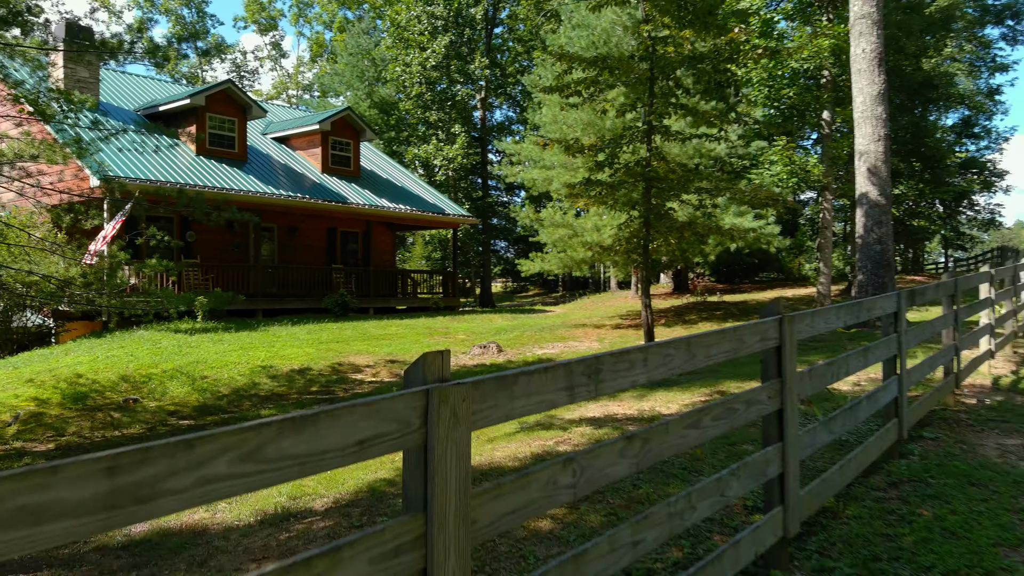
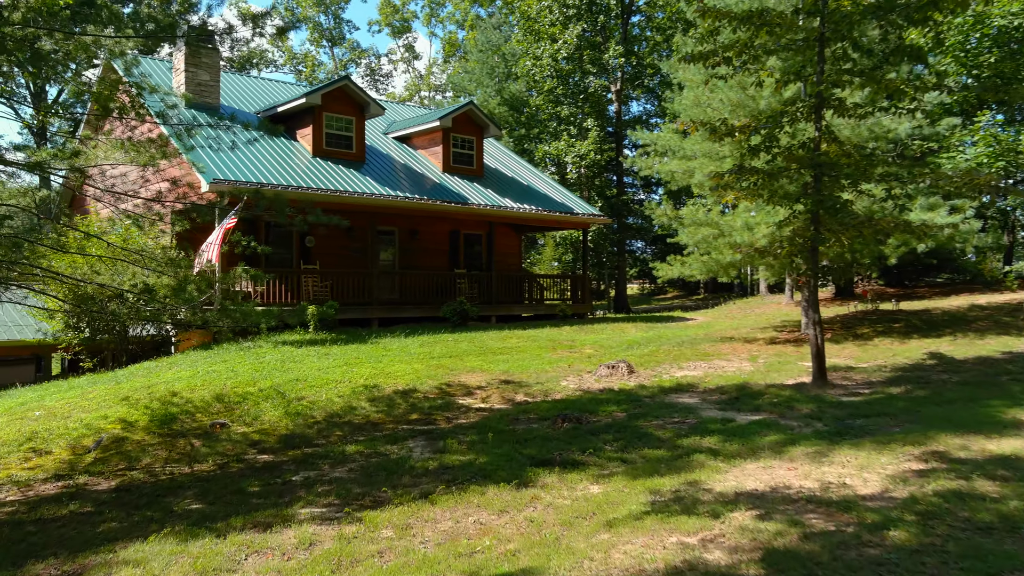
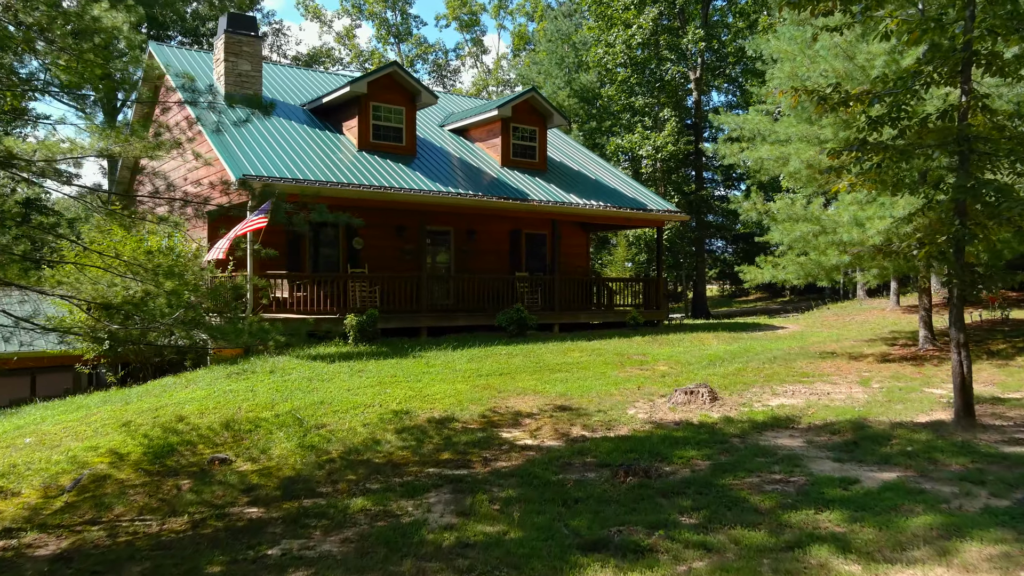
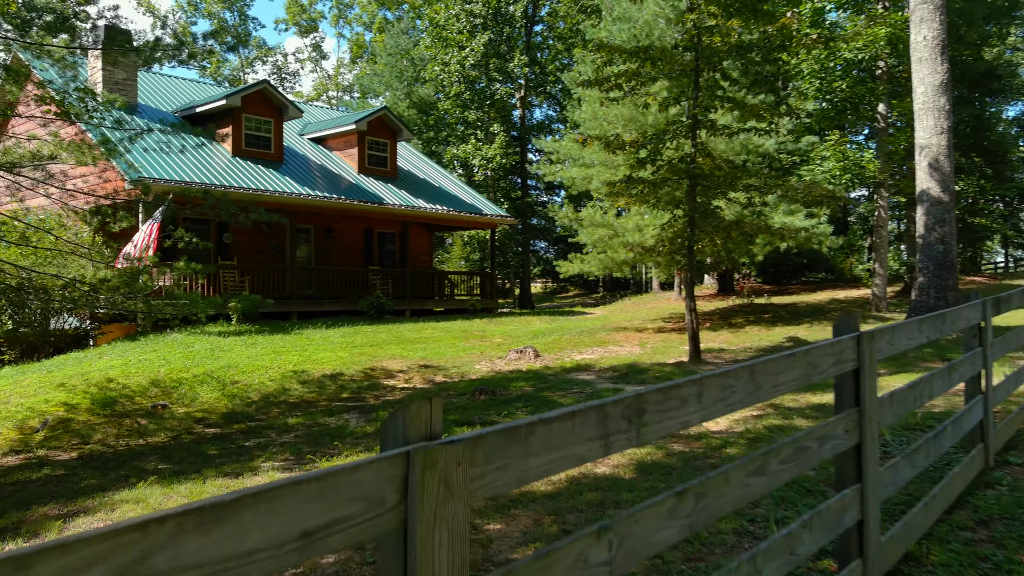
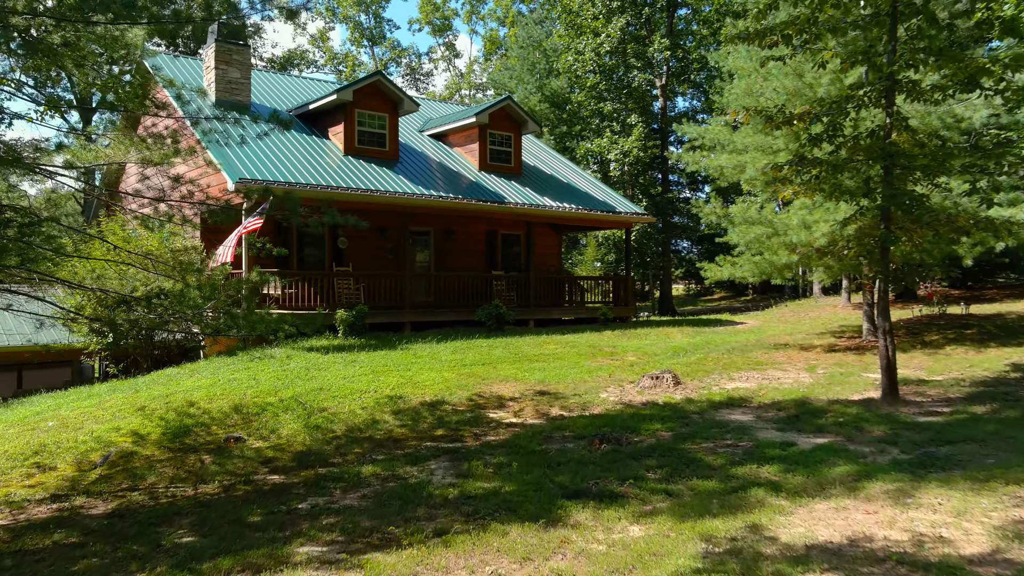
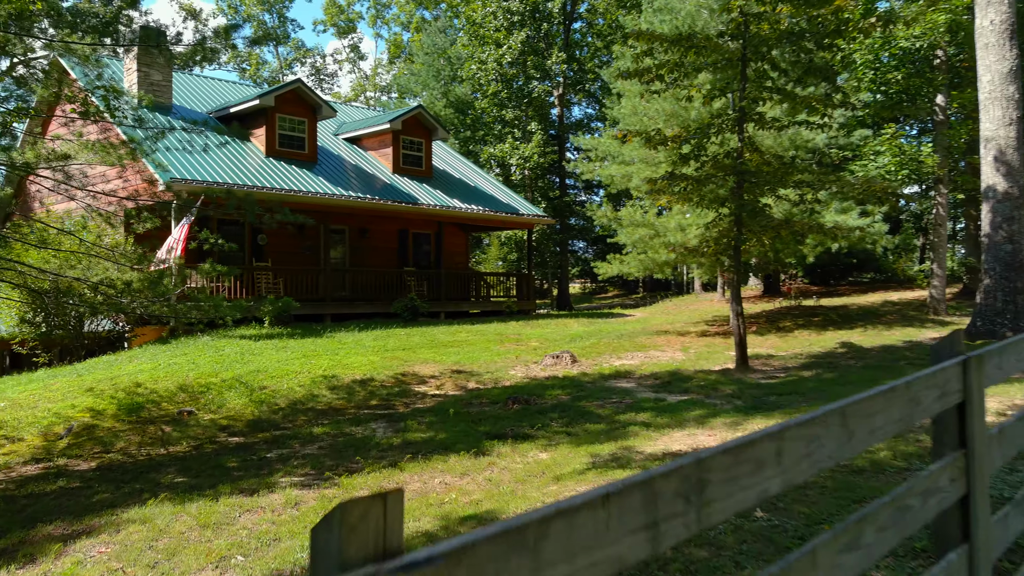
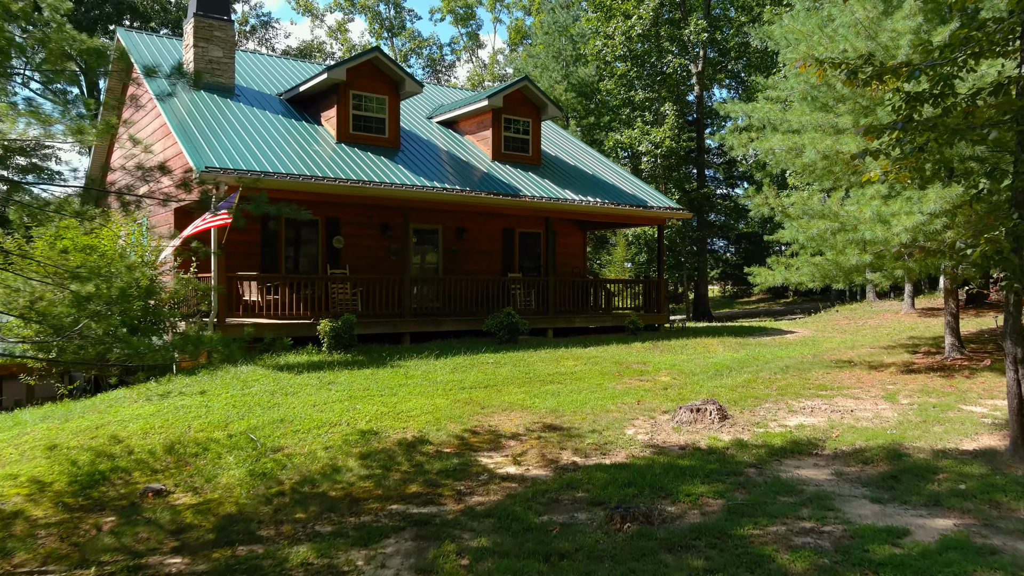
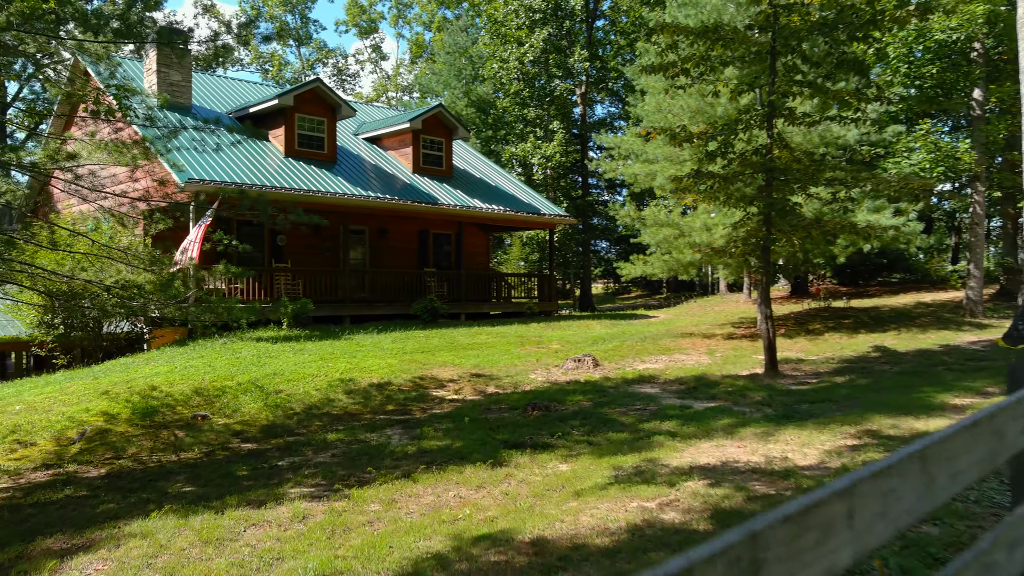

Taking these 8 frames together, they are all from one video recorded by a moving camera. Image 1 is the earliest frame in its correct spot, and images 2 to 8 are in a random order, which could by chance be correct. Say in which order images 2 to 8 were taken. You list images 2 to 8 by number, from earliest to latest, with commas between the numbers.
4, 6, 8, 2, 5, 3, 7
